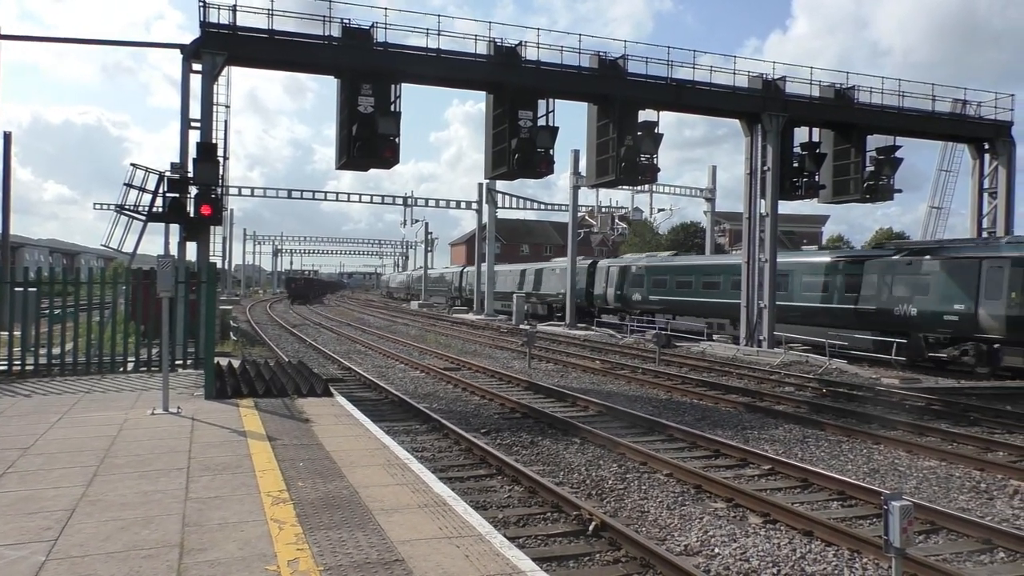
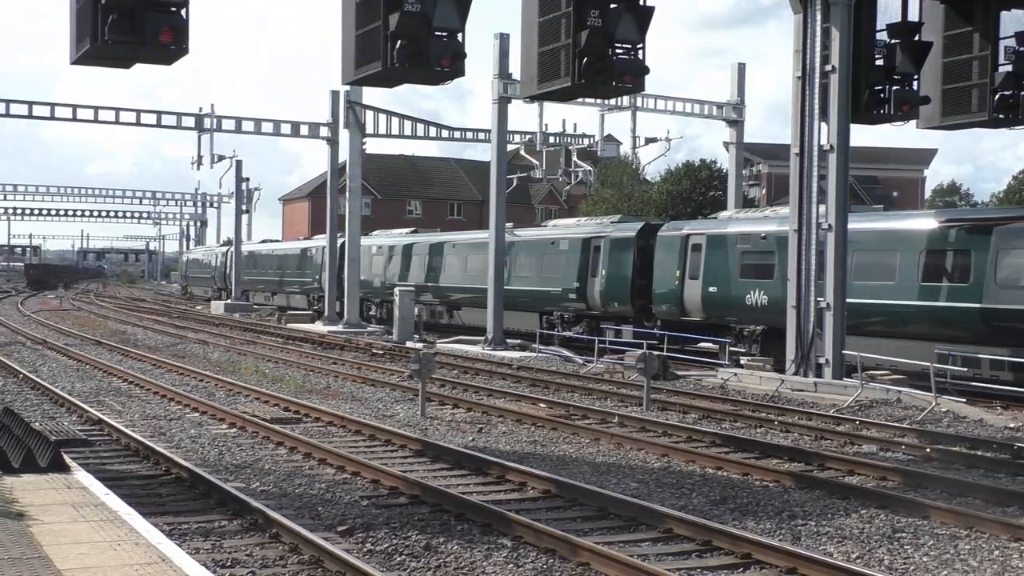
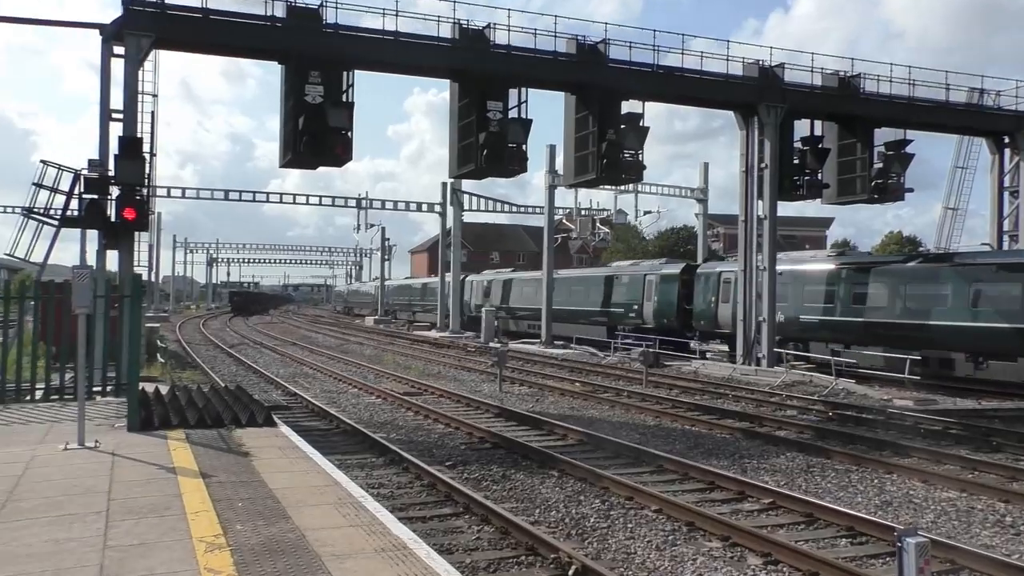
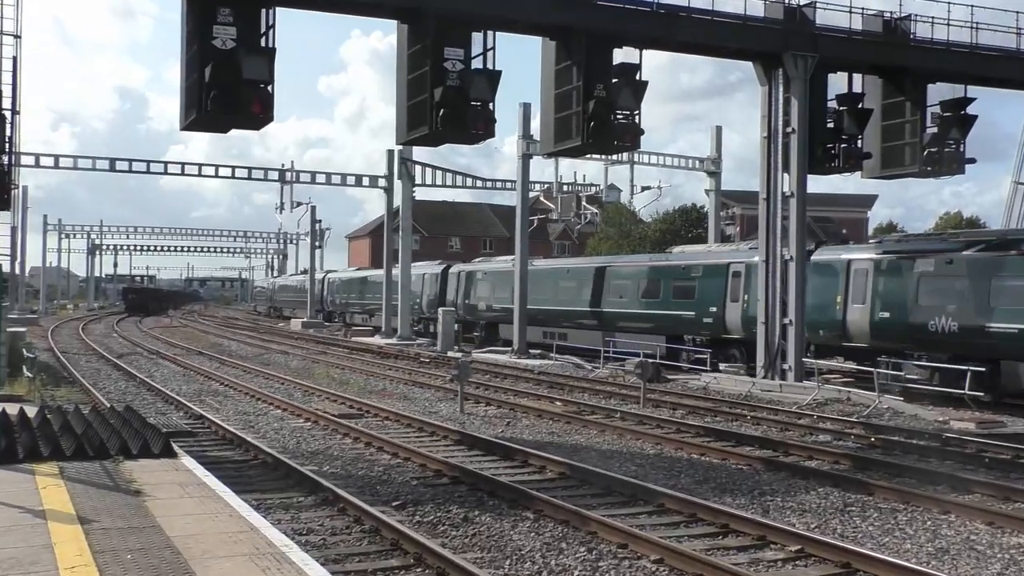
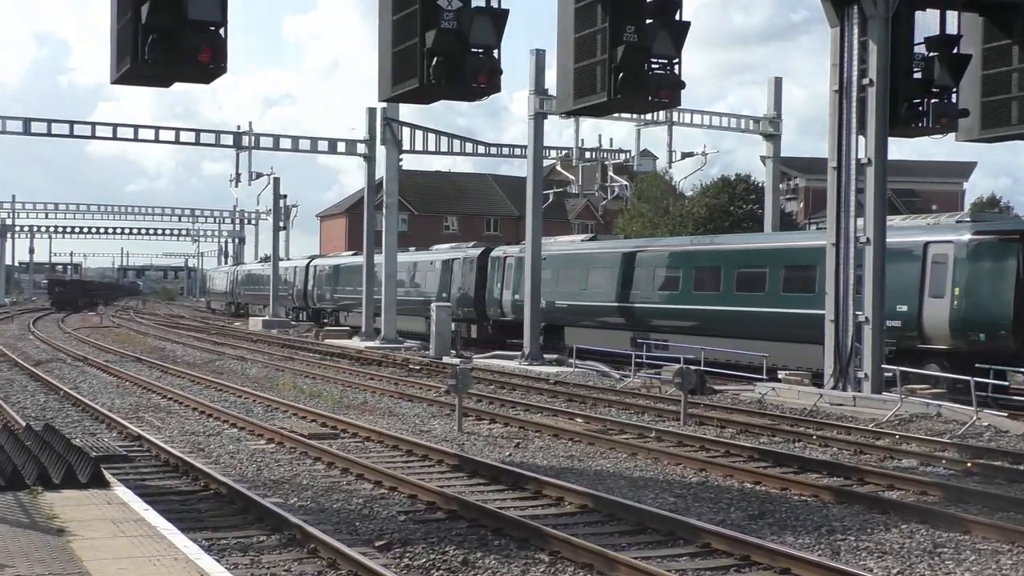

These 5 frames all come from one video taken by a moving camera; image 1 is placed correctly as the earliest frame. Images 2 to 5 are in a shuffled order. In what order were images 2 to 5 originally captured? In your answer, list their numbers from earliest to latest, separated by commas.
3, 4, 5, 2
